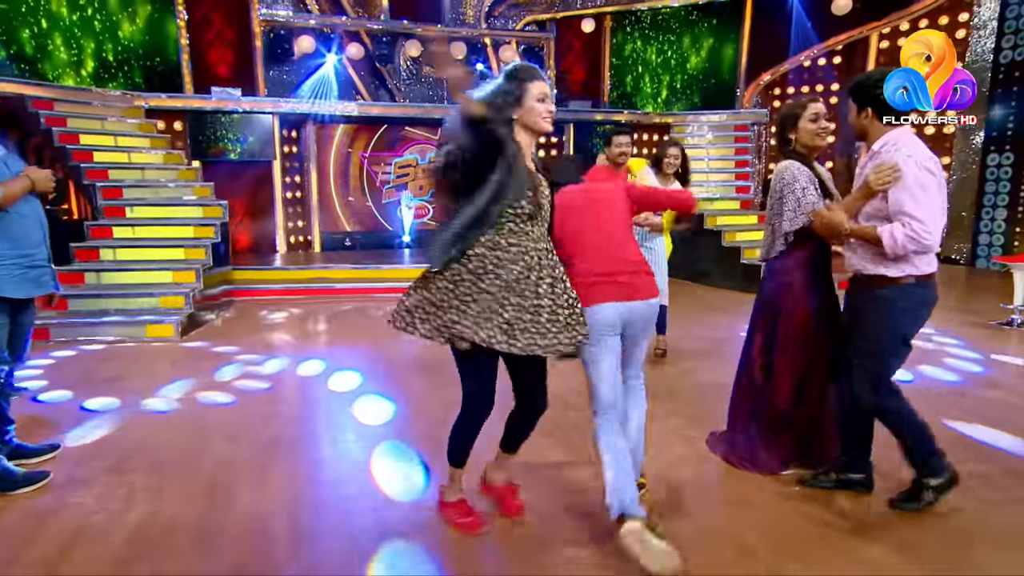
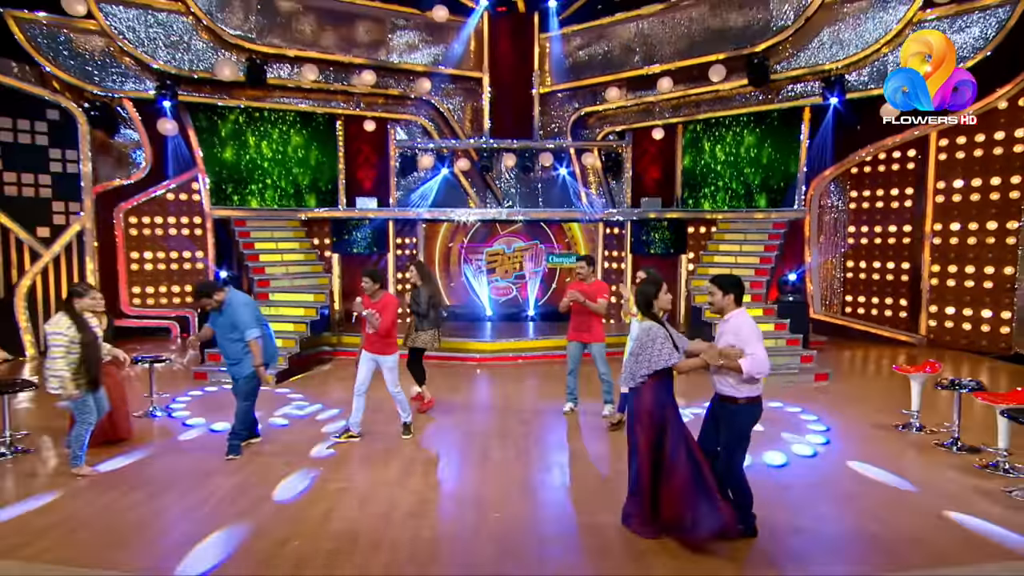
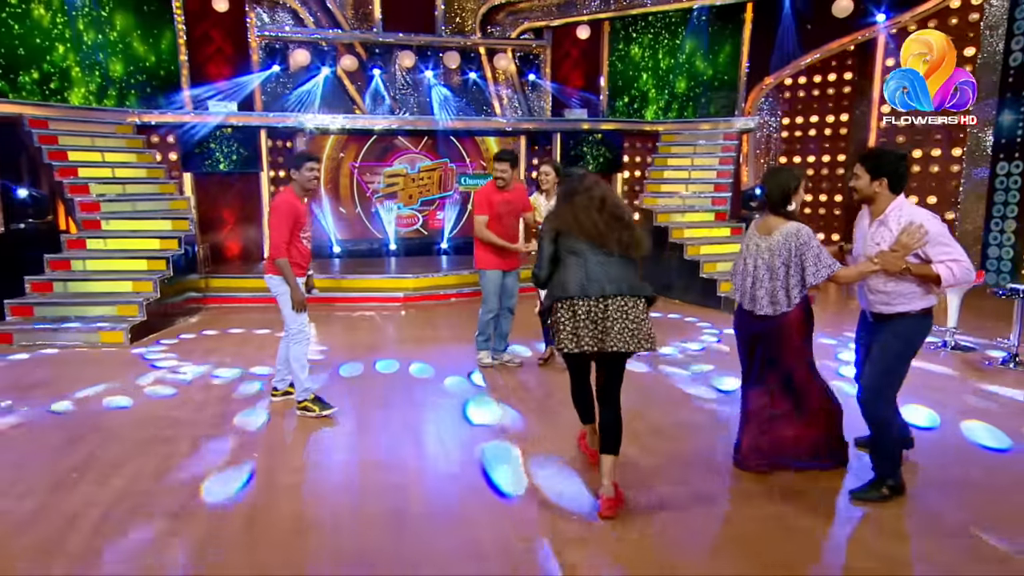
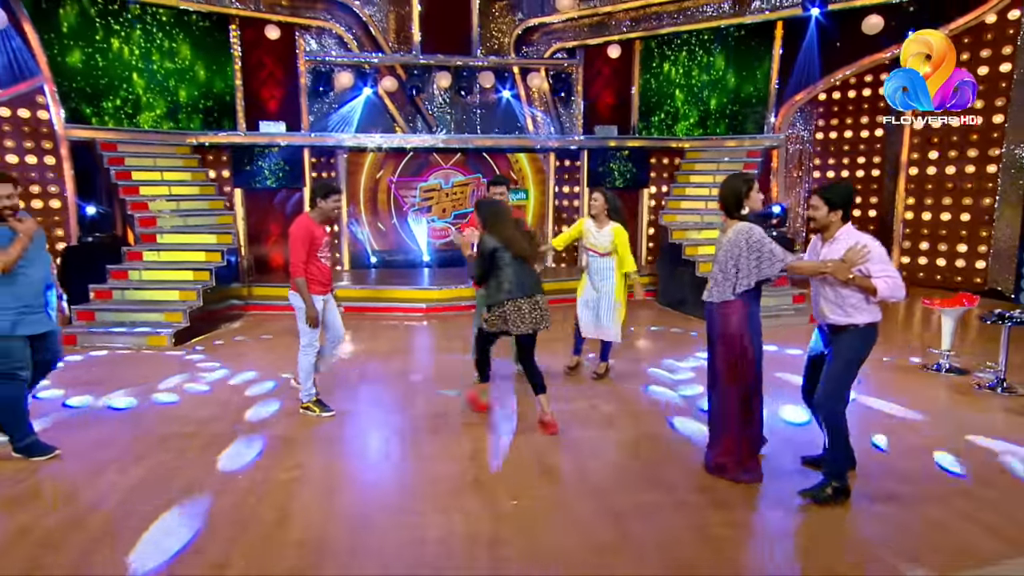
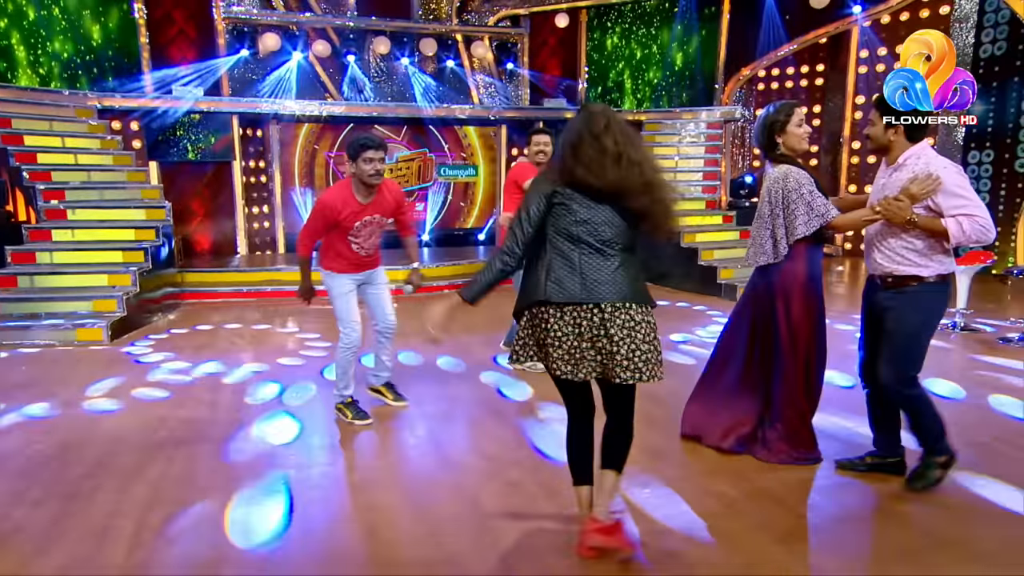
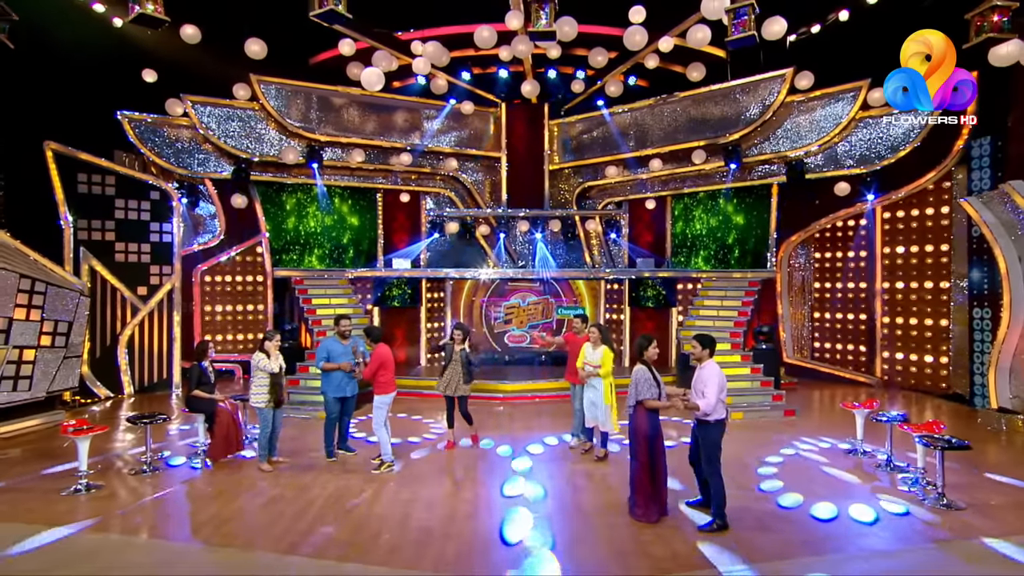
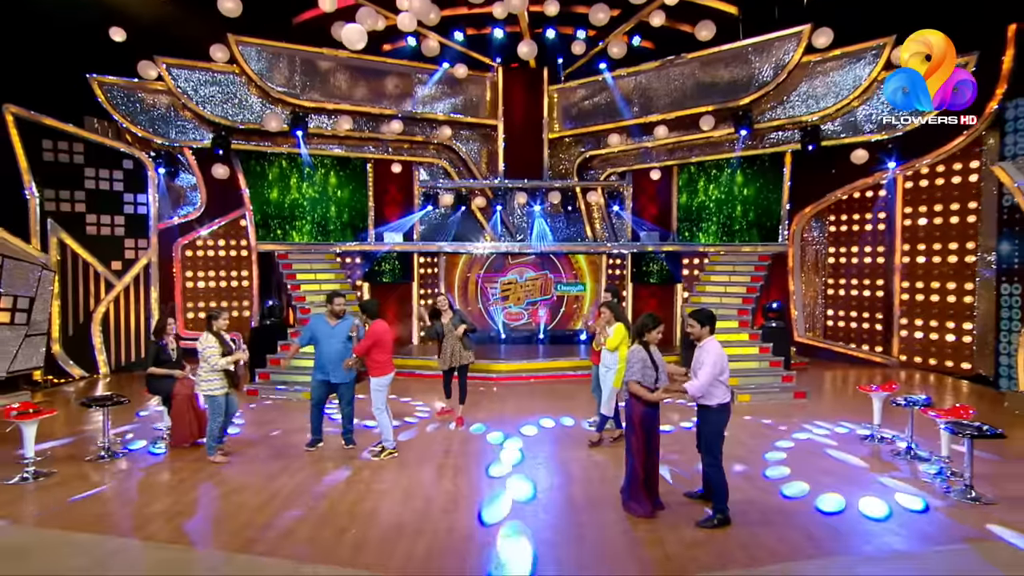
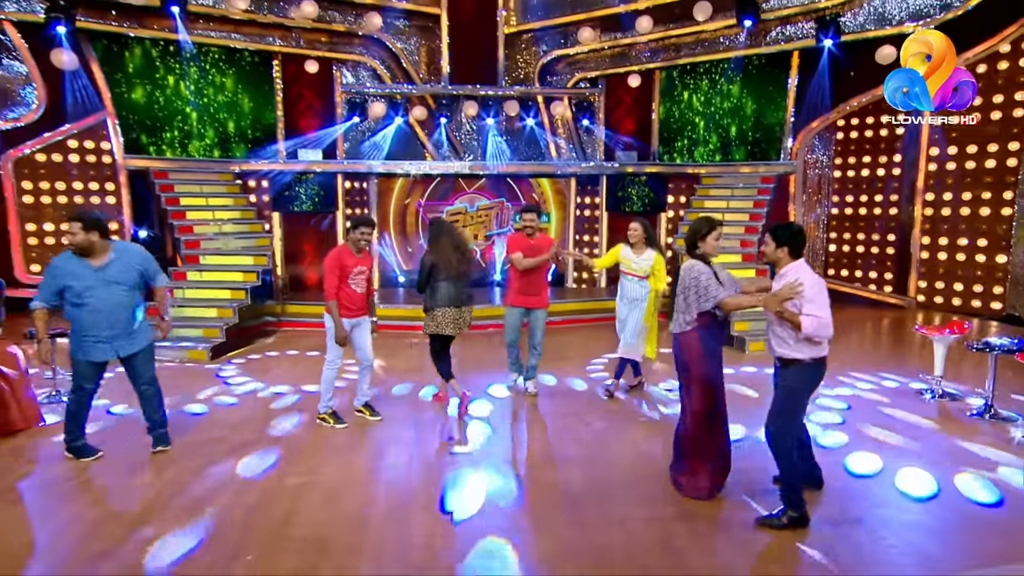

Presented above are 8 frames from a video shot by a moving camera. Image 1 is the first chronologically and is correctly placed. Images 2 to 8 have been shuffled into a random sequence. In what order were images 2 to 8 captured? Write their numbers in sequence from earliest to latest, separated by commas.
5, 3, 4, 8, 2, 7, 6
